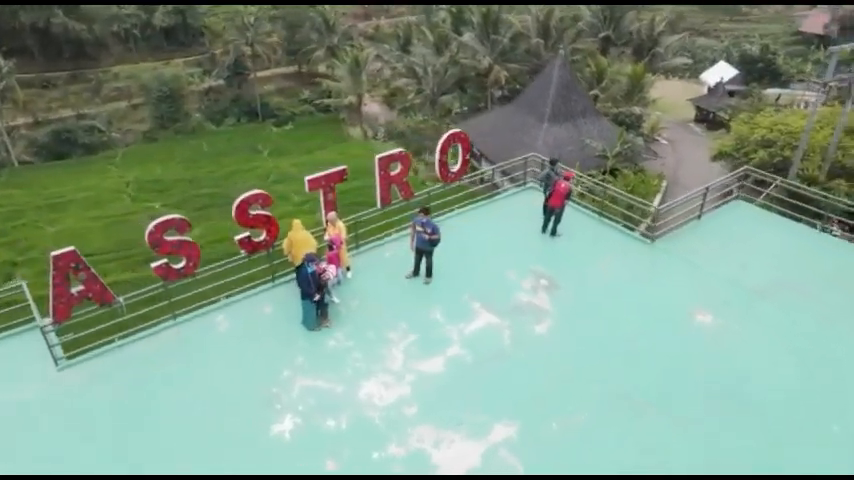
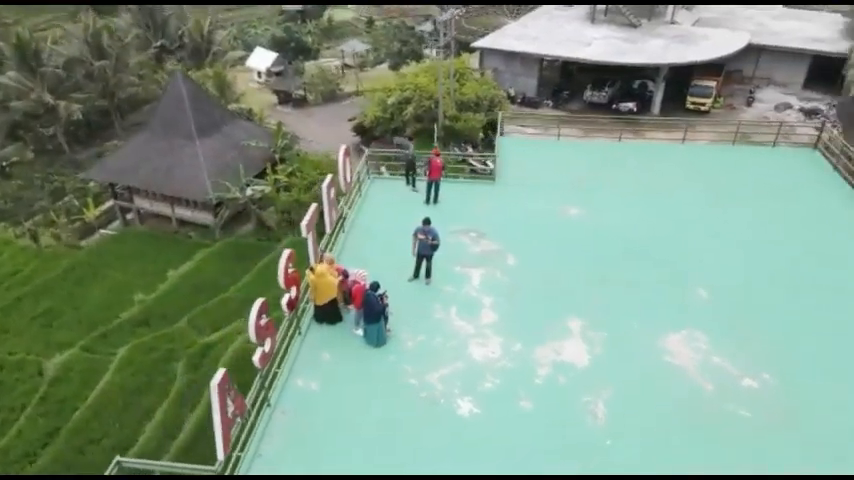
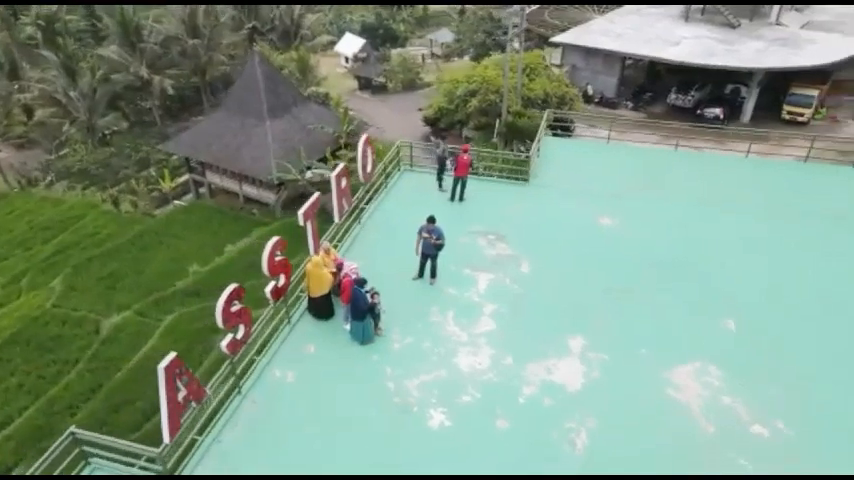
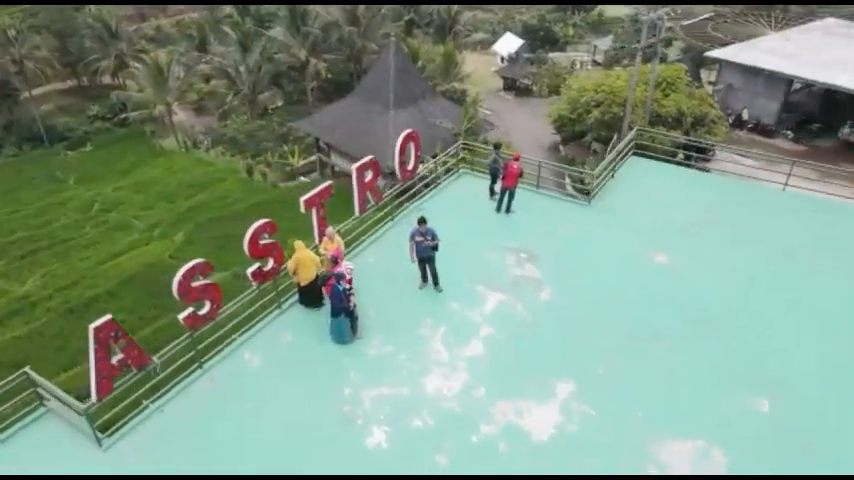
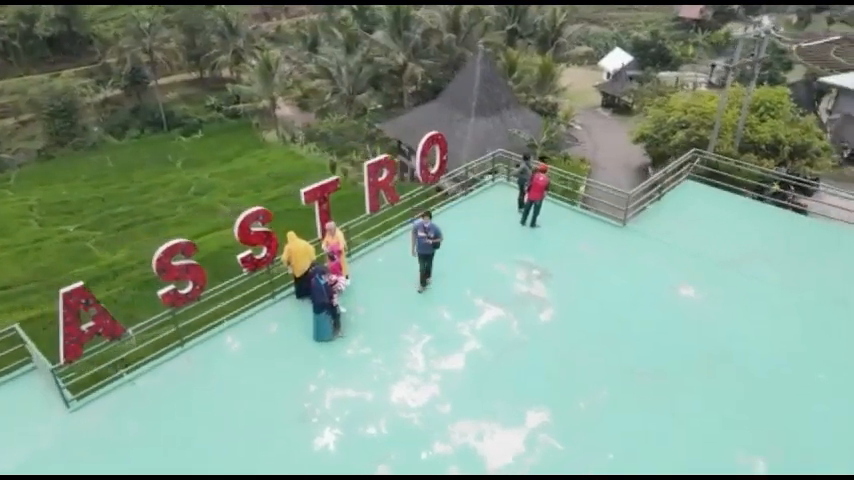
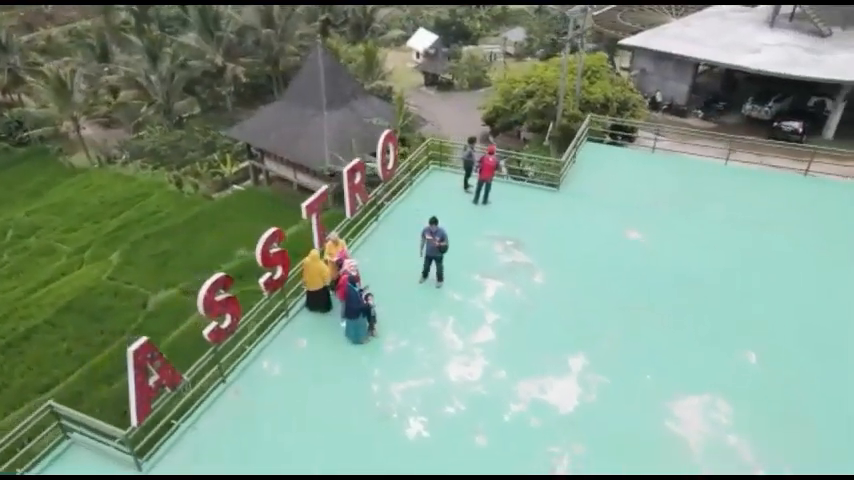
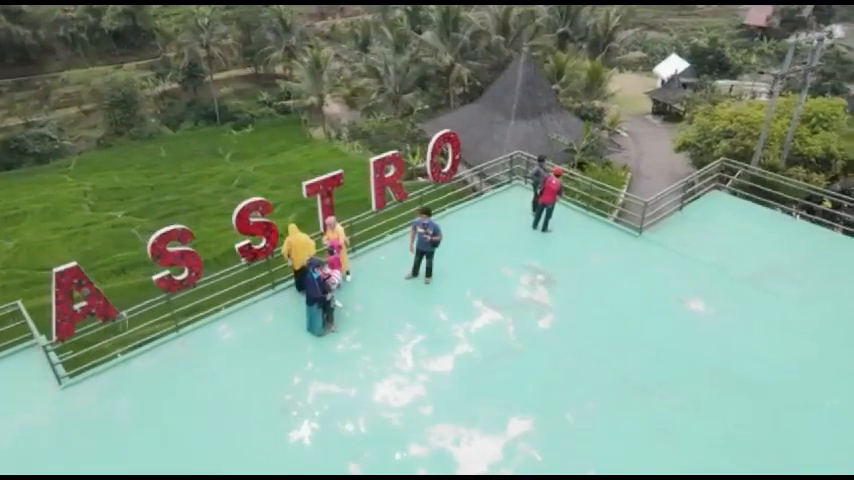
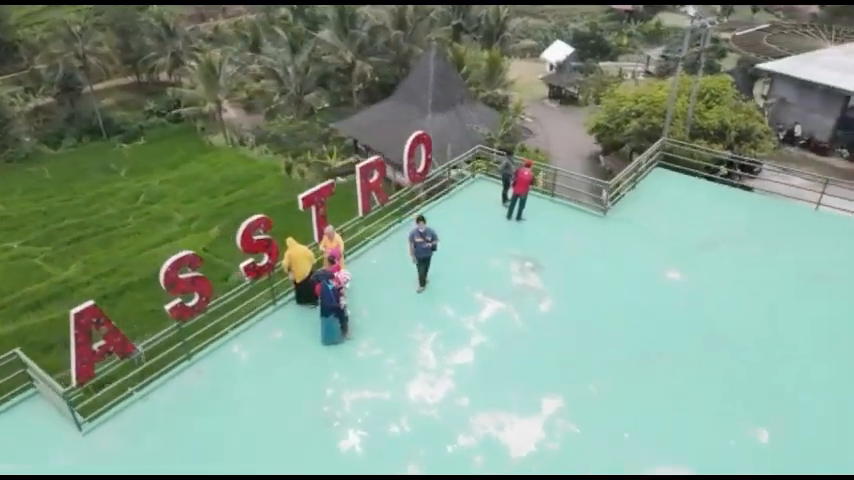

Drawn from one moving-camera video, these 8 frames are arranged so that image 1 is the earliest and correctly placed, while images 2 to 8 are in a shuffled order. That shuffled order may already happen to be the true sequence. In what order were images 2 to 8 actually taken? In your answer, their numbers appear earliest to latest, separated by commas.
7, 5, 8, 4, 6, 3, 2
